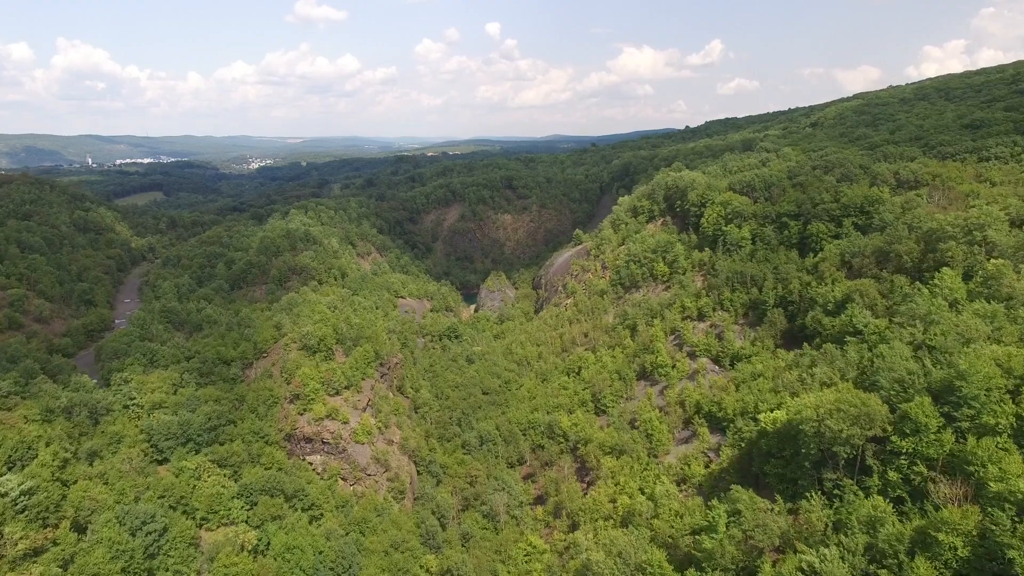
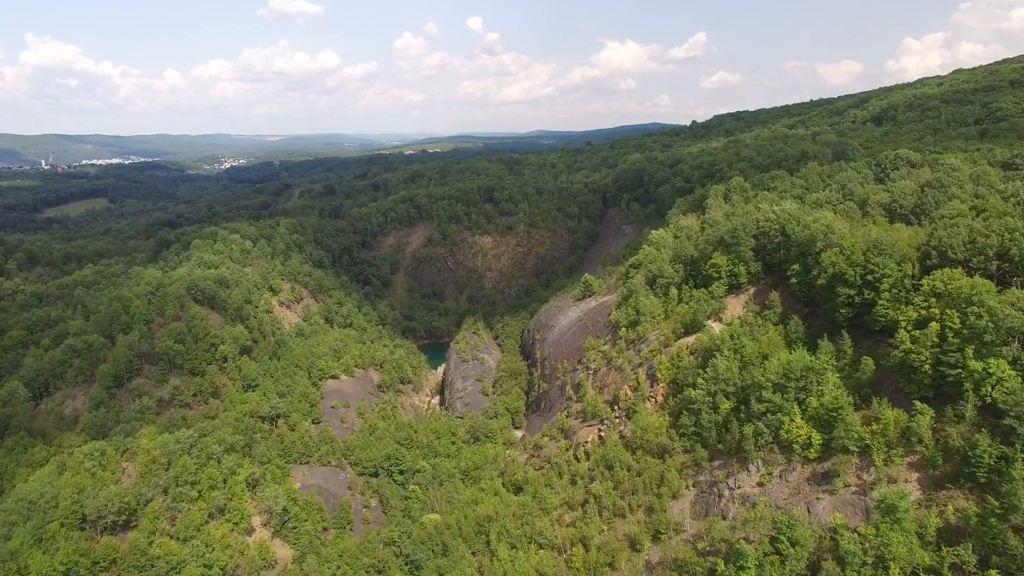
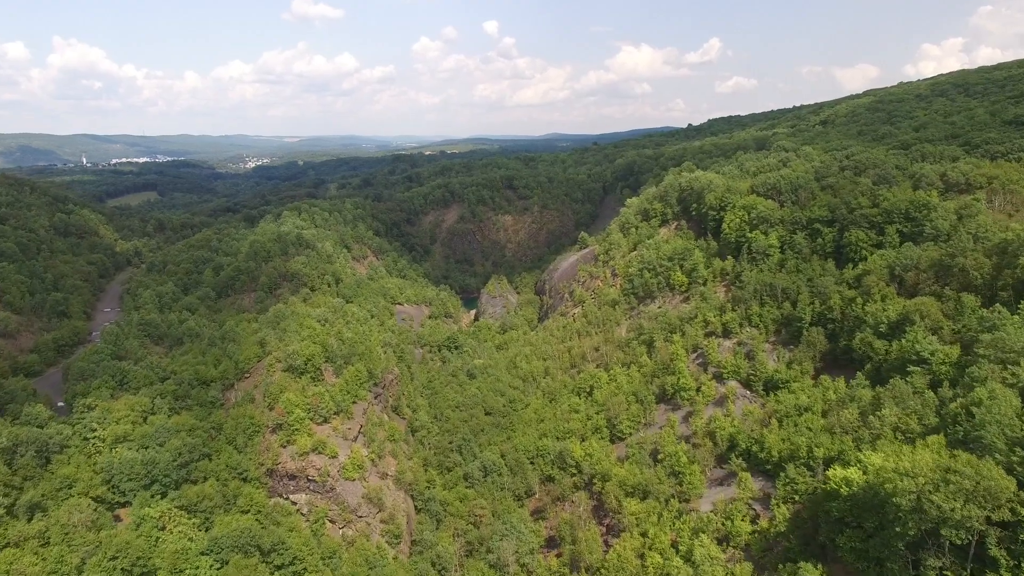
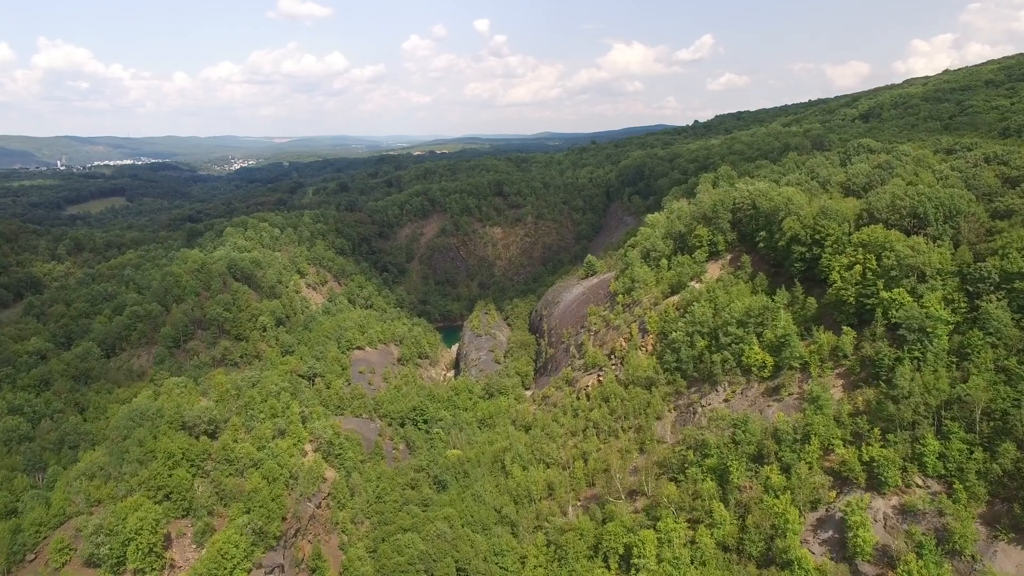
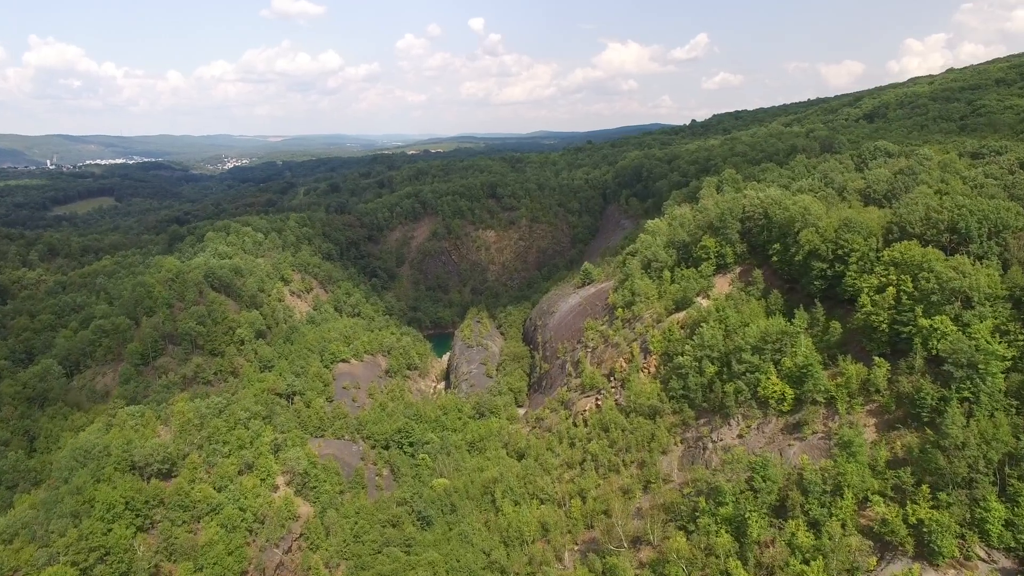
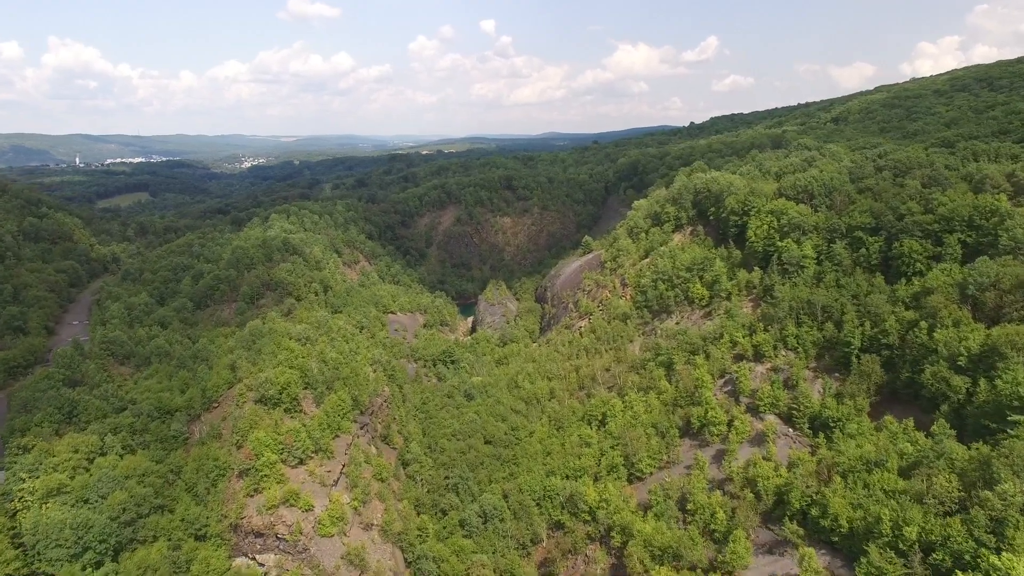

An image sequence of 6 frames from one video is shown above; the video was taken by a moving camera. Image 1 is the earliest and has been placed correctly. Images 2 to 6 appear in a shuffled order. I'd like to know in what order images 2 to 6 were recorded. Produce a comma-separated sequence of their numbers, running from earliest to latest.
3, 6, 4, 5, 2
